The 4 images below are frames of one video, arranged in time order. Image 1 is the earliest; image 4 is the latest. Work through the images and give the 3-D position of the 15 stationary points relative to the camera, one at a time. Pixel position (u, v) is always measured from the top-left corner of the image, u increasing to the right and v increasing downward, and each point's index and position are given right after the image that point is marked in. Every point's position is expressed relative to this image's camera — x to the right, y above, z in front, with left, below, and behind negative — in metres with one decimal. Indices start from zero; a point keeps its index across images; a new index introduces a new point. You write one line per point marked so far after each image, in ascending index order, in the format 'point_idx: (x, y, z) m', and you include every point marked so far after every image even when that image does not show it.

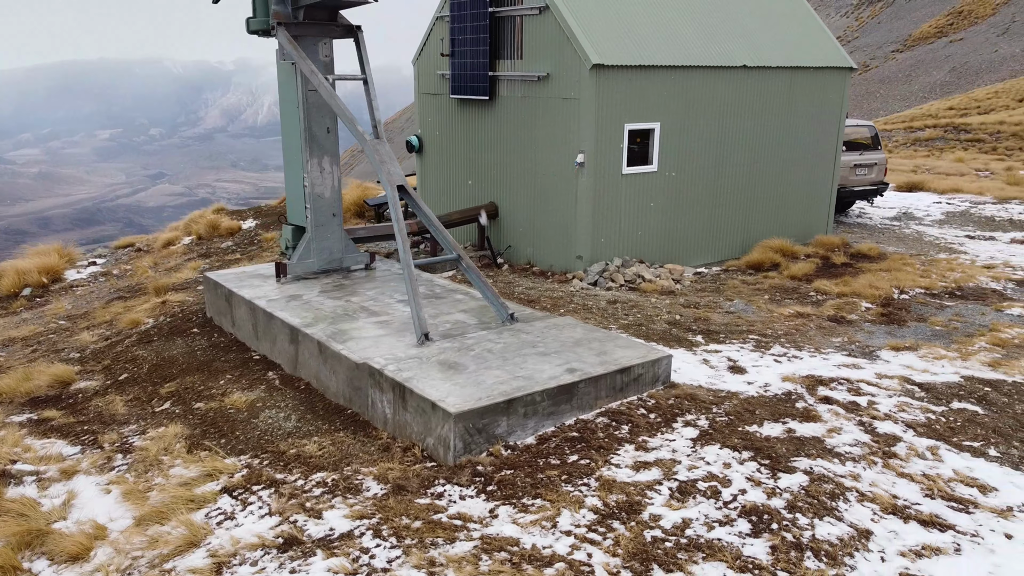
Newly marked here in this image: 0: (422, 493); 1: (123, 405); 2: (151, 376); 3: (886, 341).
0: (-0.4, -1.1, +4.1) m
1: (-2.8, -0.9, +5.8) m
2: (-2.8, -0.7, +6.3) m
3: (+3.1, -0.4, +6.5) m
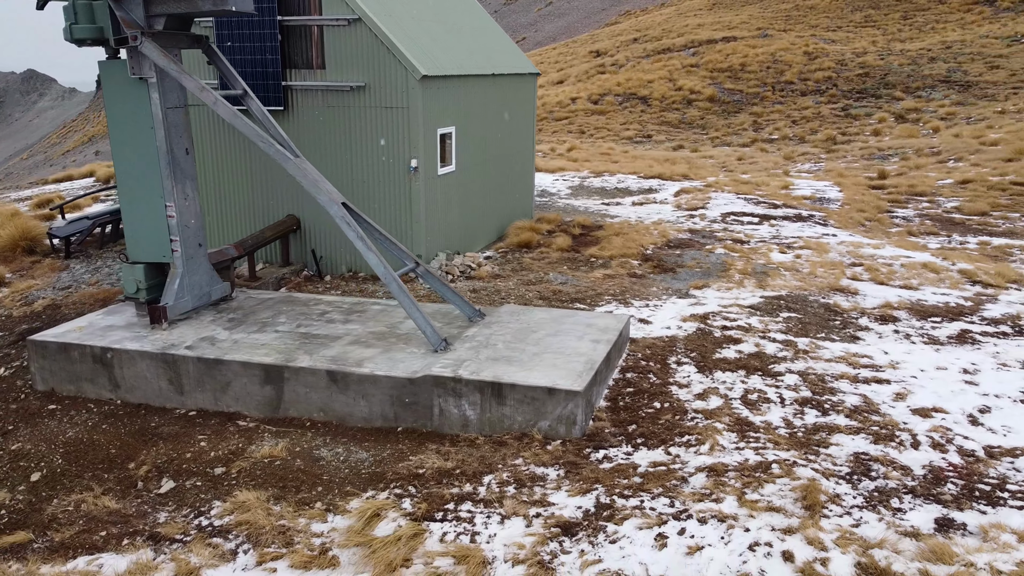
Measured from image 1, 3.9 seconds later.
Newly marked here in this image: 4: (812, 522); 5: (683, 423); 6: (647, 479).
0: (+0.5, -1.0, +4.7) m
1: (-2.4, -1.3, +4.8) m
2: (-2.7, -1.1, +5.2) m
3: (+1.9, 0.0, +8.6) m
4: (+1.5, -1.1, +3.9) m
5: (+1.1, -0.8, +5.1) m
6: (+0.7, -1.1, +4.5) m
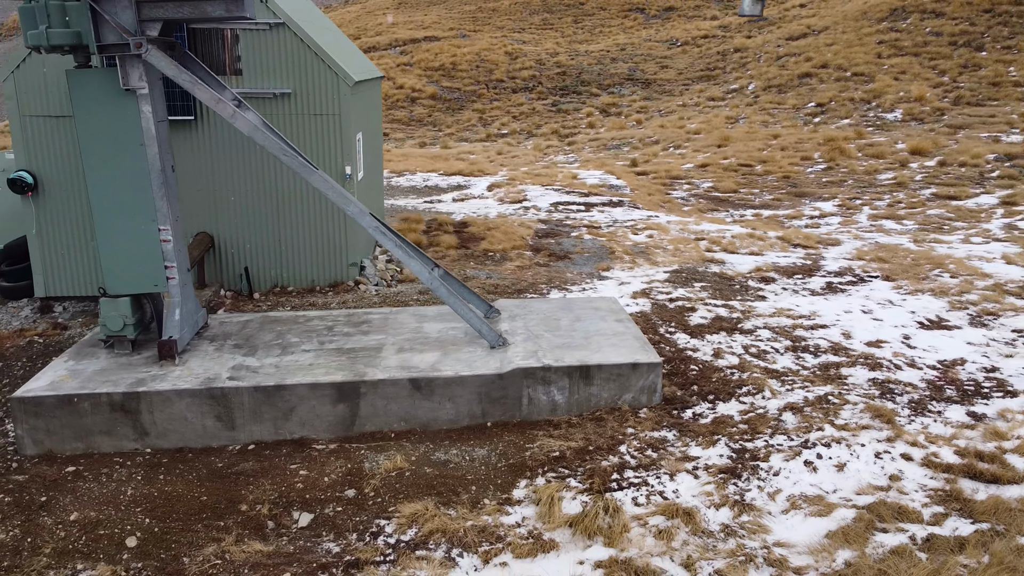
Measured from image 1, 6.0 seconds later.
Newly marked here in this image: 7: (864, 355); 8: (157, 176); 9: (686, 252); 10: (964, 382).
0: (+1.2, -0.9, +5.5) m
1: (-1.4, -1.4, +4.4) m
2: (-1.9, -1.3, +4.7) m
3: (+0.9, +0.2, +9.6) m
4: (+2.4, -0.9, +5.1) m
5: (+1.6, -0.7, +6.0) m
6: (+1.6, -0.9, +5.3) m
7: (+2.8, -0.5, +6.4) m
8: (-2.5, +0.8, +5.6) m
9: (+2.2, +0.5, +10.4) m
10: (+3.3, -0.7, +5.8) m
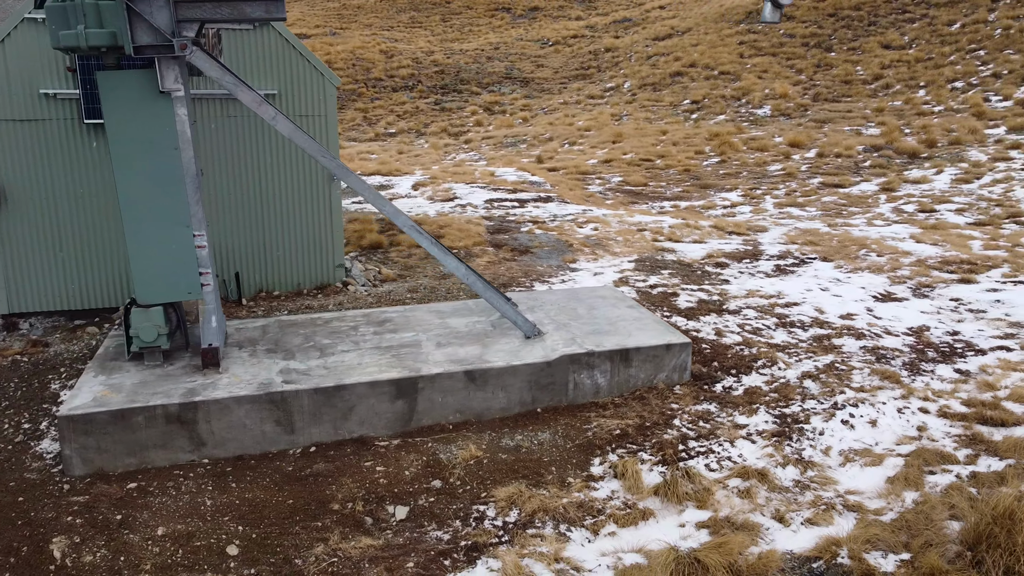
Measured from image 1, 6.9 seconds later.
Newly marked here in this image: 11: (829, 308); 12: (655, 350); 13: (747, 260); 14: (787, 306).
0: (+1.6, -0.8, +6.0) m
1: (-0.8, -1.4, +4.5) m
2: (-1.3, -1.3, +4.7) m
3: (+0.6, +0.3, +10.0) m
4: (+2.8, -0.7, +5.8) m
5: (+1.9, -0.5, +6.6) m
6: (+1.9, -0.8, +5.9) m
7: (+2.9, -0.3, +7.2) m
8: (-2.2, +0.7, +5.5) m
9: (+1.7, +0.6, +11.0) m
10: (+3.5, -0.5, +6.7) m
11: (+3.1, -0.2, +7.8) m
12: (+1.1, -0.5, +6.0) m
13: (+2.9, +0.3, +10.1) m
14: (+2.7, -0.2, +7.9) m
